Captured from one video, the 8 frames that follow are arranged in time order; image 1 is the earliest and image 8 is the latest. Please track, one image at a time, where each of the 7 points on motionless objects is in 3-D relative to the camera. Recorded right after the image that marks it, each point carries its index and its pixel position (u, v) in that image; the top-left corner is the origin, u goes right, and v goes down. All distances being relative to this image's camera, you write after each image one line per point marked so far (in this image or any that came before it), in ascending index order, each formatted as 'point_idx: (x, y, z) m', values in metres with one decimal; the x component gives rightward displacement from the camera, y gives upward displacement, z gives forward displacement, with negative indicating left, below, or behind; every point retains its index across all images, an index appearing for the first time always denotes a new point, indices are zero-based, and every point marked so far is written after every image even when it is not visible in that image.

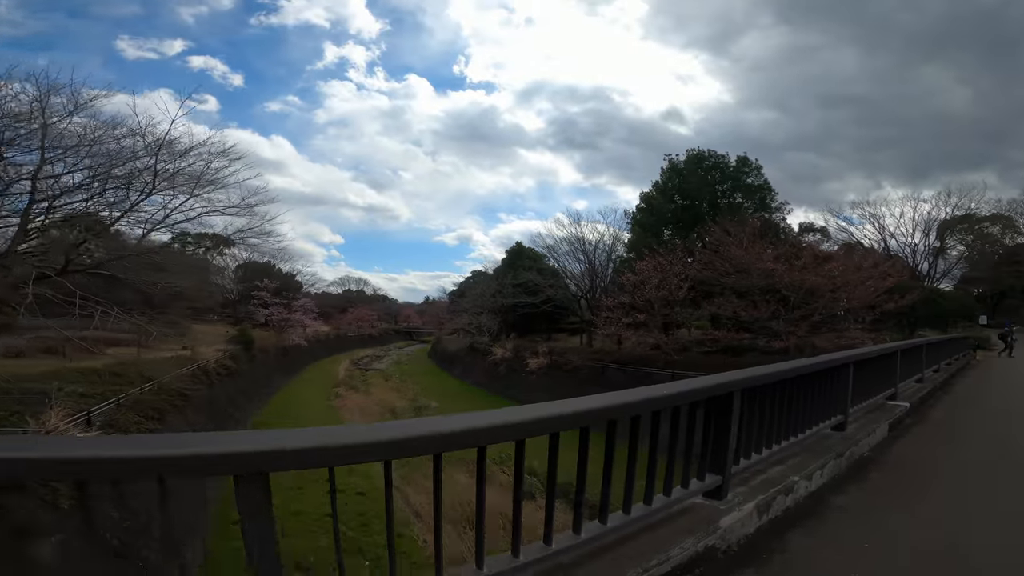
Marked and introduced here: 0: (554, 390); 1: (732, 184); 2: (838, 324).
0: (+1.2, -3.0, +17.1) m
1: (+6.8, +3.1, +17.4) m
2: (+6.4, -0.7, +11.4) m
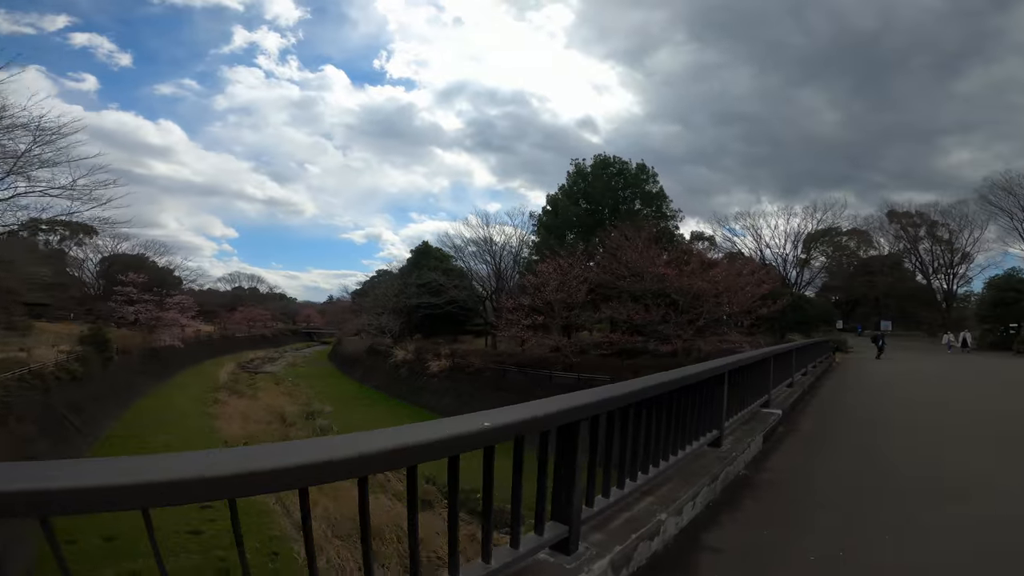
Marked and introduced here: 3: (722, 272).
0: (-1.6, -3.1, +16.8) m
1: (+3.8, +3.0, +18.0) m
2: (+4.3, -0.8, +12.0) m
3: (+4.3, +0.3, +12.2) m
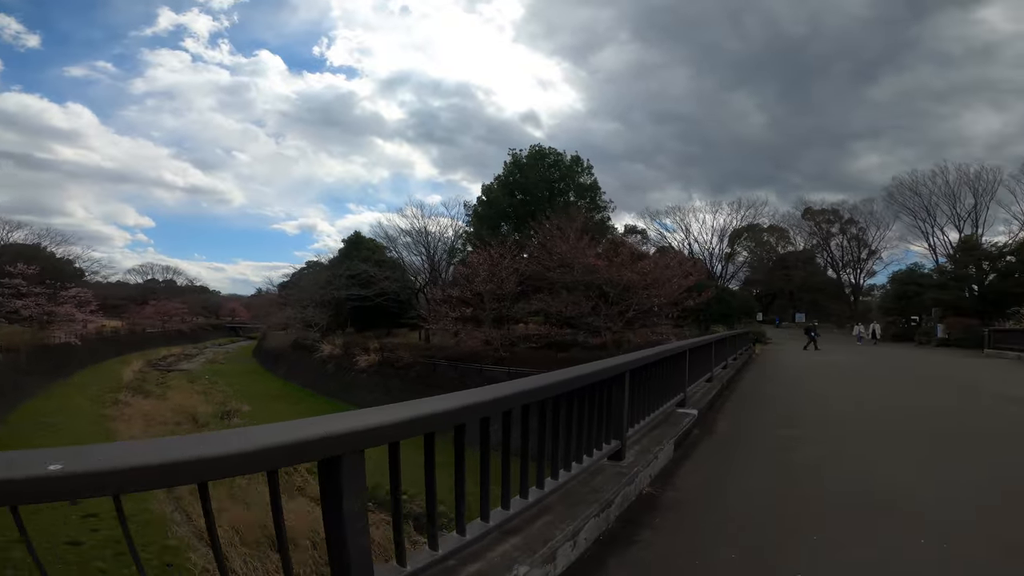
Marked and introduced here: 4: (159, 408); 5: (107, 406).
0: (-3.6, -2.8, +16.2) m
1: (+1.8, +3.2, +18.0) m
2: (+2.9, -0.7, +12.1) m
3: (+2.9, +0.5, +12.2) m
4: (-11.7, -4.0, +19.3) m
5: (-12.6, -3.6, +18.1) m
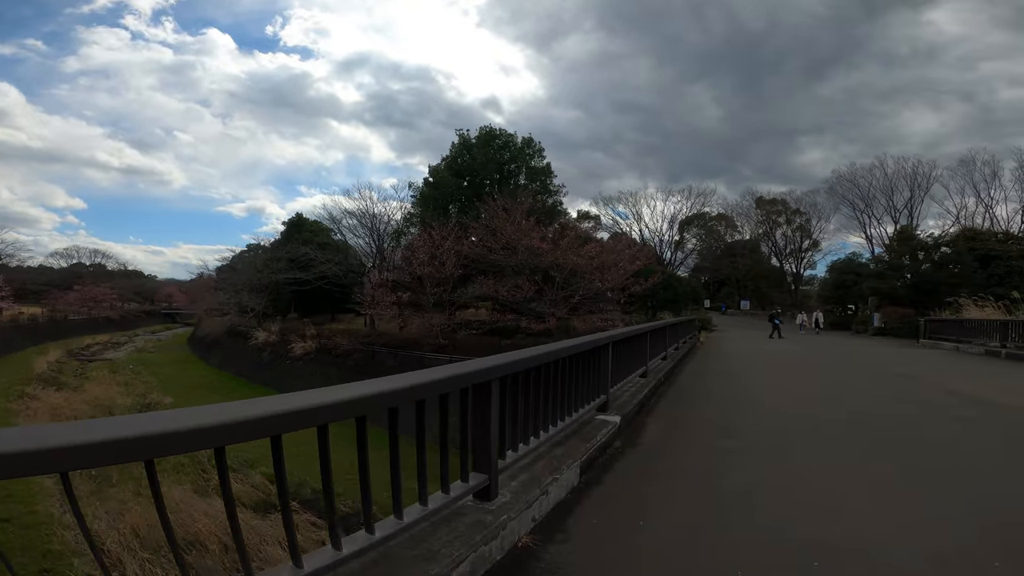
0: (-5.1, -2.4, +15.3) m
1: (+0.2, +3.7, +17.4) m
2: (+1.7, -0.4, +11.7) m
3: (+1.7, +0.8, +11.8) m
4: (-13.4, -3.4, +17.8) m
5: (-14.2, -3.1, +16.5) m
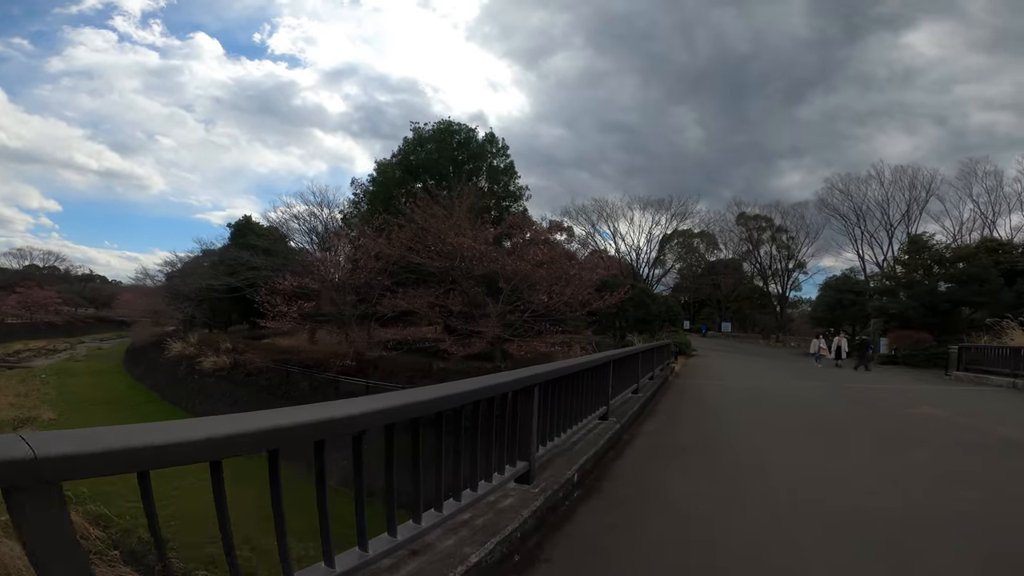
0: (-6.3, -2.5, +12.9) m
1: (-1.0, +3.3, +15.3) m
2: (+0.7, -0.6, +9.5) m
3: (+0.7, +0.6, +9.7) m
4: (-14.7, -3.4, +15.1) m
5: (-15.5, -3.0, +13.8) m
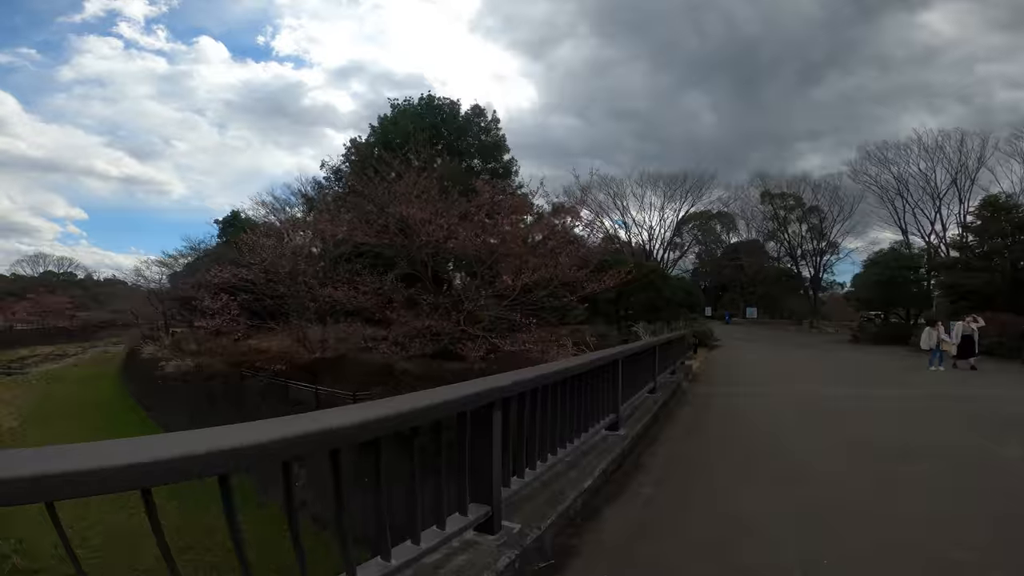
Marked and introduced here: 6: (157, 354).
0: (-6.4, -2.4, +11.5) m
1: (-1.1, +3.6, +13.6) m
2: (+0.4, -0.3, +7.9) m
3: (+0.4, +0.9, +8.0) m
4: (-14.7, -3.5, +13.9) m
5: (-15.5, -3.1, +12.6) m
6: (-9.4, -1.7, +15.4) m
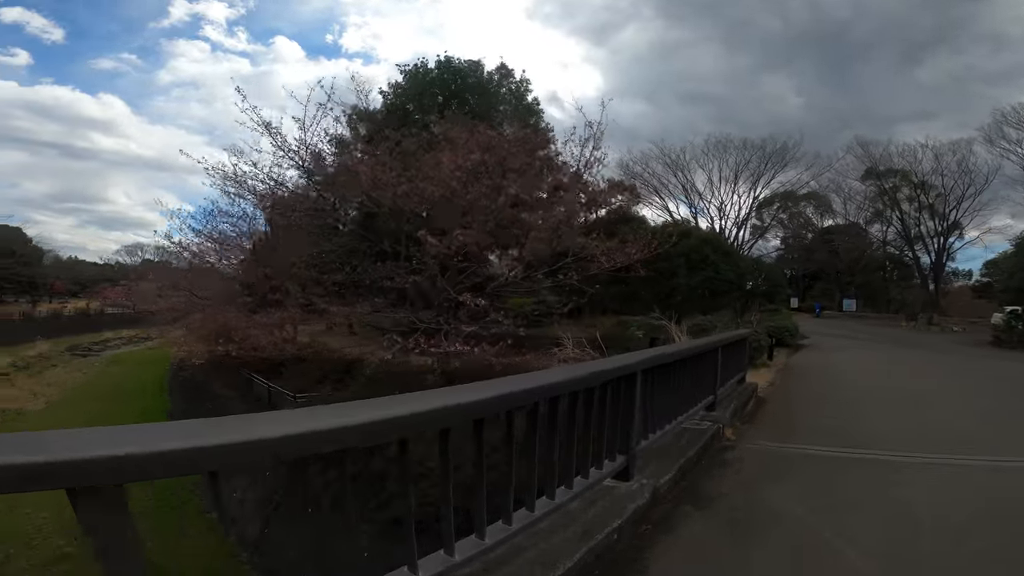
0: (-5.8, -2.0, +10.3) m
1: (-0.3, +4.0, +11.7) m
2: (+0.5, -0.1, +5.9) m
3: (+0.5, +1.1, +6.0) m
4: (-13.8, -3.0, +13.8) m
5: (-14.7, -2.6, +12.6) m
6: (-8.3, -1.3, +14.6) m
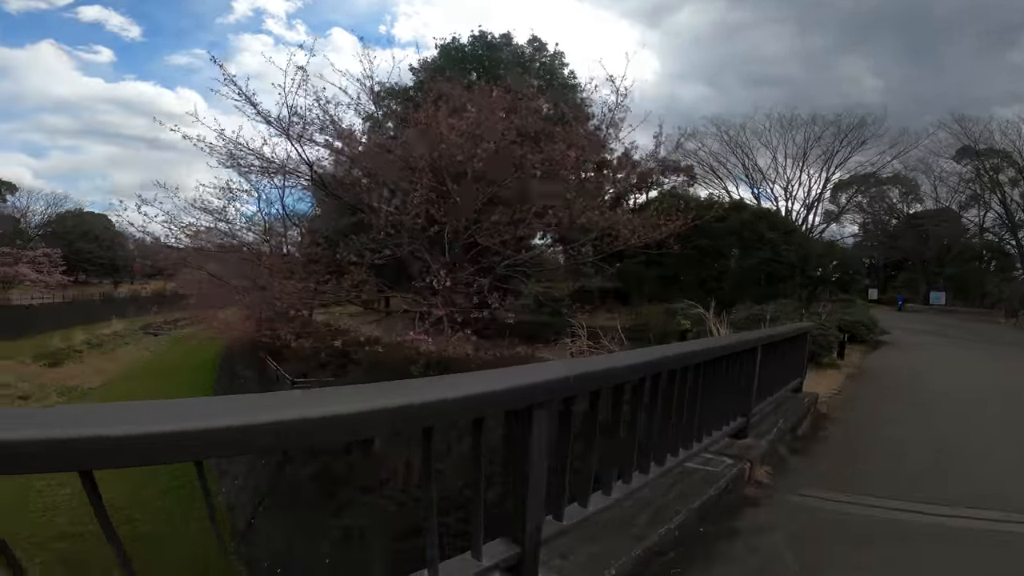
0: (-5.2, -1.7, +10.3) m
1: (+0.6, +4.2, +11.0) m
2: (+0.7, +0.1, +5.1) m
3: (+0.7, +1.3, +5.3) m
4: (-12.7, -2.5, +14.6) m
5: (-13.8, -2.1, +13.5) m
6: (-7.2, -0.8, +14.7) m
